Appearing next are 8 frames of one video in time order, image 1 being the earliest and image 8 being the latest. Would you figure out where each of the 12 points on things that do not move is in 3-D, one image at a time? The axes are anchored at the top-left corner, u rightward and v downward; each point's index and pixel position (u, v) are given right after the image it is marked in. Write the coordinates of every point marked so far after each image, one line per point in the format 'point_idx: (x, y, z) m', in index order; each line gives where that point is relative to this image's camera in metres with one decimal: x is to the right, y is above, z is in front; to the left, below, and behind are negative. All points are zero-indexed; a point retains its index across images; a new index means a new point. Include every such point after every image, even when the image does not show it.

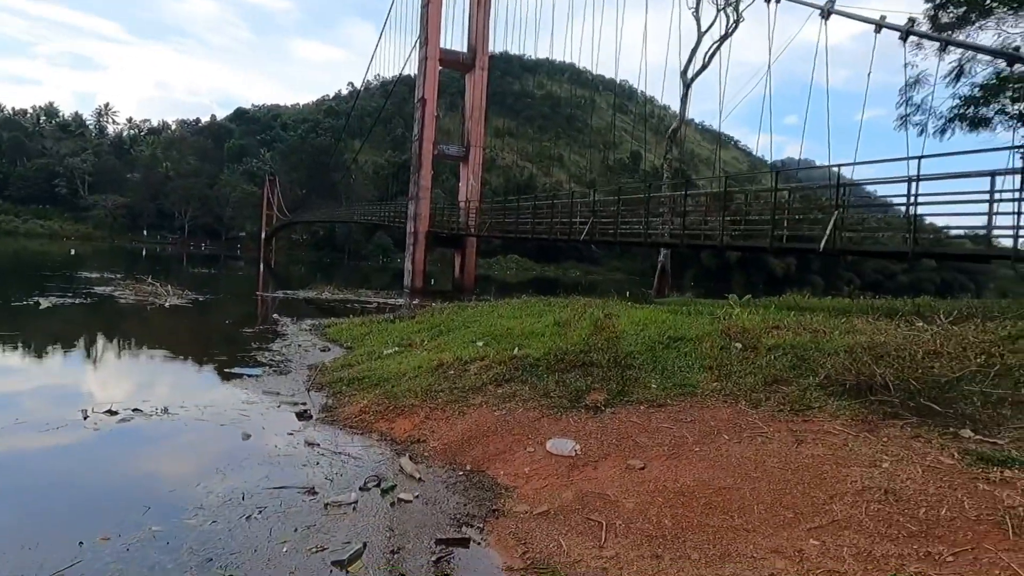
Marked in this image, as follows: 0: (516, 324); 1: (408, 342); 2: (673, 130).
0: (0.0, -0.4, +8.3) m
1: (-1.3, -0.7, +8.5) m
2: (+4.3, +4.1, +18.0) m
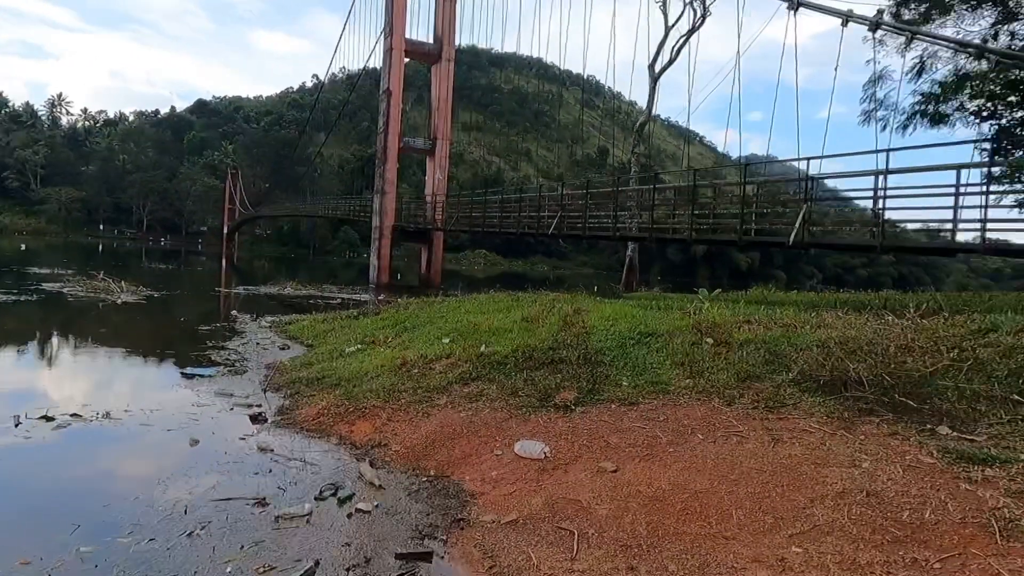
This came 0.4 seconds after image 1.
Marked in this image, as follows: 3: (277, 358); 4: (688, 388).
0: (-0.3, -0.4, +8.0) m
1: (-1.7, -0.6, +8.2) m
2: (+3.4, +4.3, +17.9) m
3: (-2.8, -0.8, +8.0) m
4: (+1.4, -0.8, +5.2) m
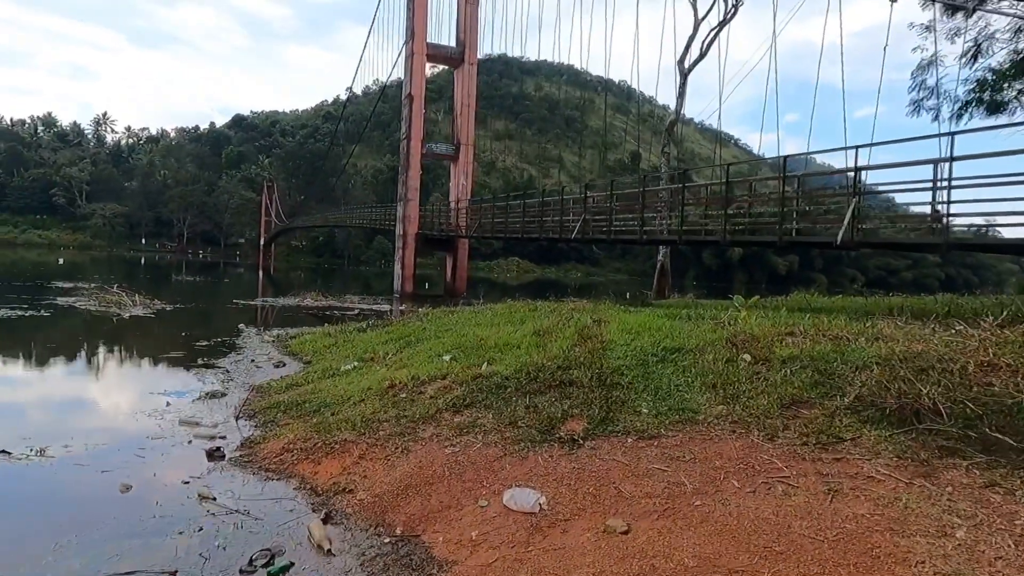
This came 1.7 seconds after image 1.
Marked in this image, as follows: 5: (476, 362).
0: (-0.2, -0.5, +7.2) m
1: (-1.6, -0.8, +7.5) m
2: (+4.0, +4.1, +17.0) m
3: (-2.6, -1.0, +7.3) m
4: (+1.3, -0.8, +4.3) m
5: (-0.3, -0.7, +6.0) m
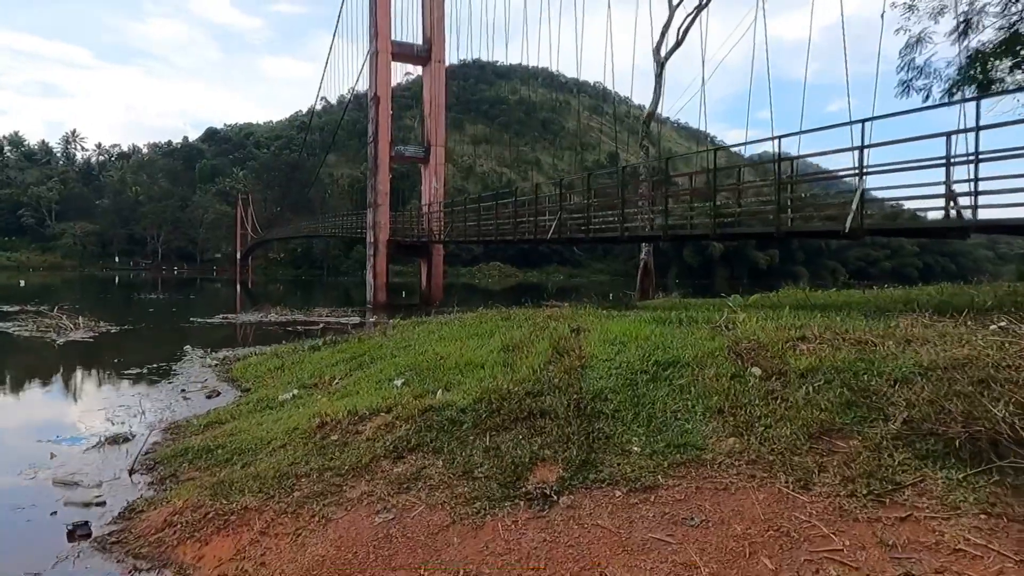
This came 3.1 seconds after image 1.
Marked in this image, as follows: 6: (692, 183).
0: (-0.5, -0.6, +6.2) m
1: (-1.9, -0.9, +6.5) m
2: (+3.2, +4.1, +16.1) m
3: (-2.9, -1.1, +6.2) m
4: (+1.1, -0.8, +3.4) m
5: (-0.6, -0.7, +4.9) m
6: (+3.0, +1.8, +11.2) m
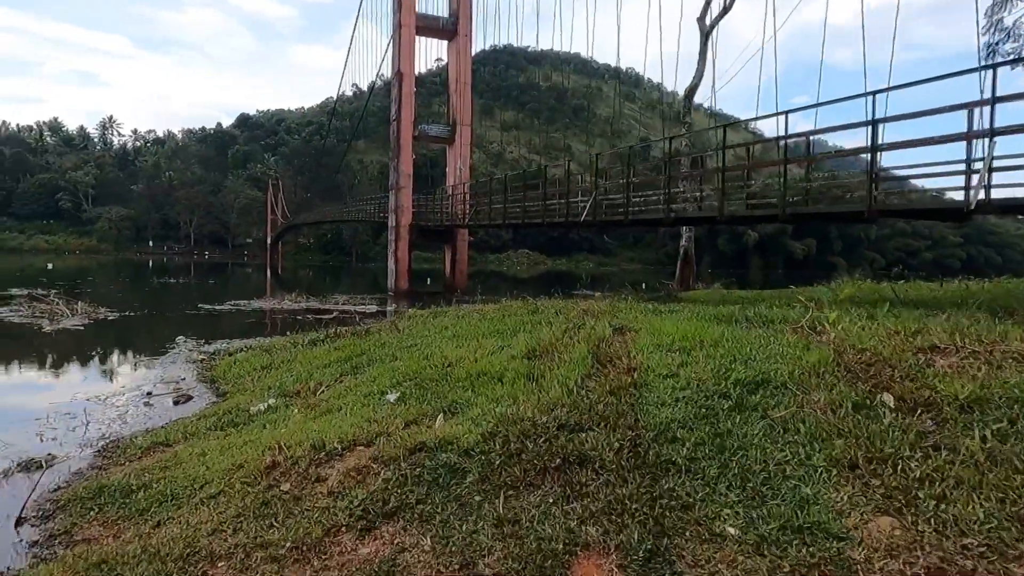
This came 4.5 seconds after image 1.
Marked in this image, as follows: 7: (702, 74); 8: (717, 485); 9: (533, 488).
0: (-0.3, -0.5, +5.0) m
1: (-1.7, -0.8, +5.3) m
2: (+3.9, +4.3, +14.6) m
3: (-2.7, -1.0, +5.1) m
4: (+1.2, -0.8, +2.0) m
5: (-0.5, -0.7, +3.7) m
6: (+3.5, +1.9, +9.8) m
7: (+3.9, +4.4, +14.0) m
8: (+0.8, -0.7, +2.6) m
9: (+0.1, -0.8, +2.6) m
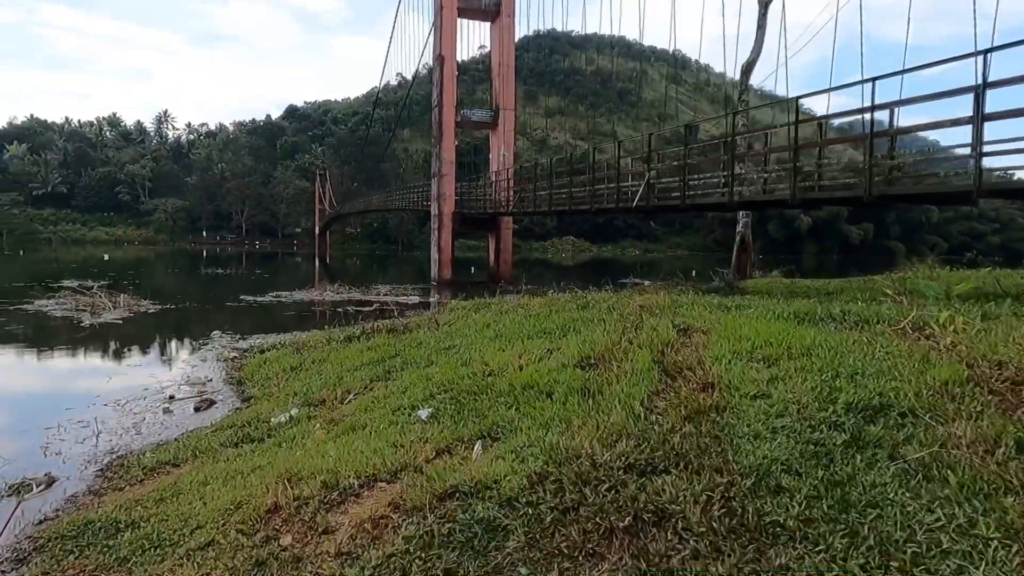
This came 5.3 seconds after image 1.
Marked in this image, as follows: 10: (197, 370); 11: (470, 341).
0: (0.0, -0.5, +4.4) m
1: (-1.3, -0.8, +4.8) m
2: (+4.8, +4.6, +13.6) m
3: (-2.4, -1.0, +4.6) m
4: (+1.3, -0.8, +1.3) m
5: (-0.2, -0.7, +3.1) m
6: (+4.1, +2.0, +8.9) m
7: (+4.8, +4.6, +13.0) m
8: (+0.9, -0.8, +1.9) m
9: (+0.3, -0.8, +2.0) m
10: (-3.4, -0.9, +7.3) m
11: (-0.3, -0.4, +5.6) m
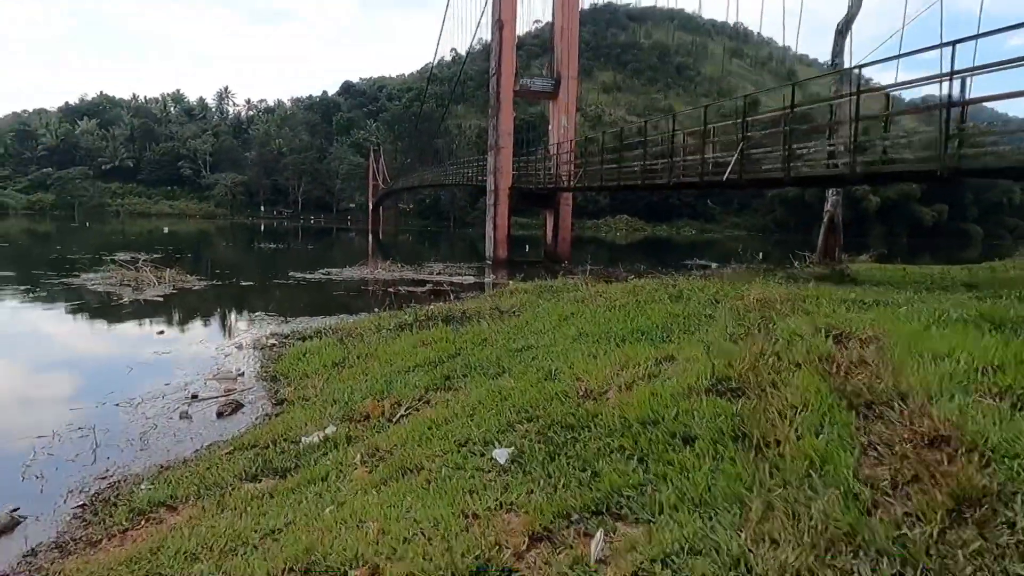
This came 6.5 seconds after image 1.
0: (+0.5, -0.4, +3.3) m
1: (-0.8, -0.7, +3.8) m
2: (+6.1, +4.8, +12.0) m
3: (-1.9, -0.9, +3.8) m
4: (+1.6, -0.9, +0.2) m
5: (+0.2, -0.7, +2.0) m
6: (+4.9, +2.1, +7.4) m
7: (+6.0, +4.8, +11.4) m
8: (+1.2, -0.8, +0.7) m
9: (+0.6, -0.8, +0.9) m
10: (-2.7, -0.7, +6.4) m
11: (+0.2, -0.3, +4.5) m
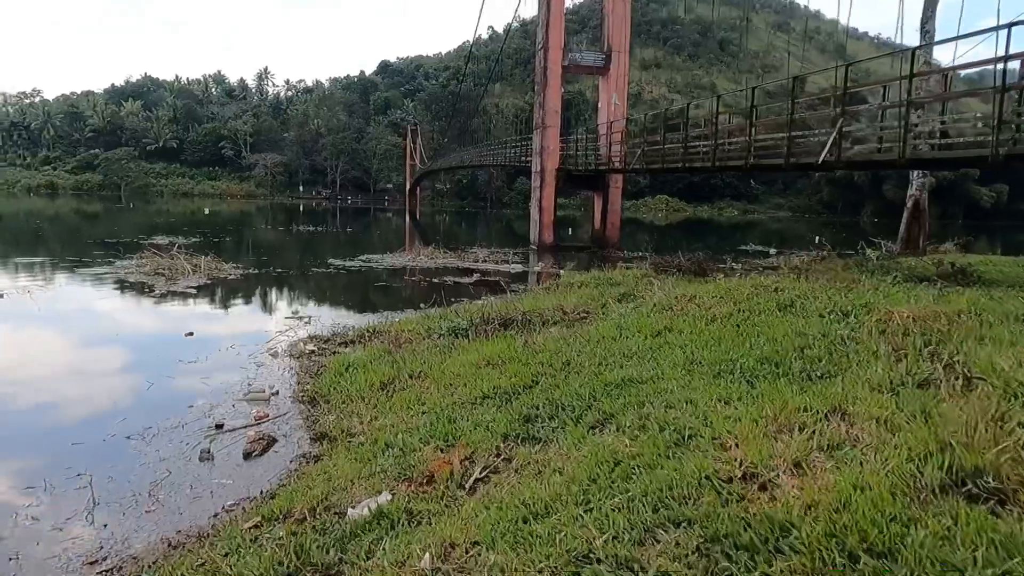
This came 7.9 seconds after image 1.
0: (+0.9, -0.5, +2.4) m
1: (-0.3, -0.8, +2.9) m
2: (+7.0, +4.9, +10.6) m
3: (-1.4, -1.0, +3.0) m
4: (+1.8, -1.1, -0.8) m
5: (+0.6, -0.8, +1.1) m
6: (+5.6, +2.1, +6.1) m
7: (+6.9, +4.9, +10.0) m
8: (+1.5, -1.0, -0.2) m
9: (+0.9, -1.0, 0.0) m
10: (-2.1, -0.7, +5.7) m
11: (+0.7, -0.4, +3.6) m
